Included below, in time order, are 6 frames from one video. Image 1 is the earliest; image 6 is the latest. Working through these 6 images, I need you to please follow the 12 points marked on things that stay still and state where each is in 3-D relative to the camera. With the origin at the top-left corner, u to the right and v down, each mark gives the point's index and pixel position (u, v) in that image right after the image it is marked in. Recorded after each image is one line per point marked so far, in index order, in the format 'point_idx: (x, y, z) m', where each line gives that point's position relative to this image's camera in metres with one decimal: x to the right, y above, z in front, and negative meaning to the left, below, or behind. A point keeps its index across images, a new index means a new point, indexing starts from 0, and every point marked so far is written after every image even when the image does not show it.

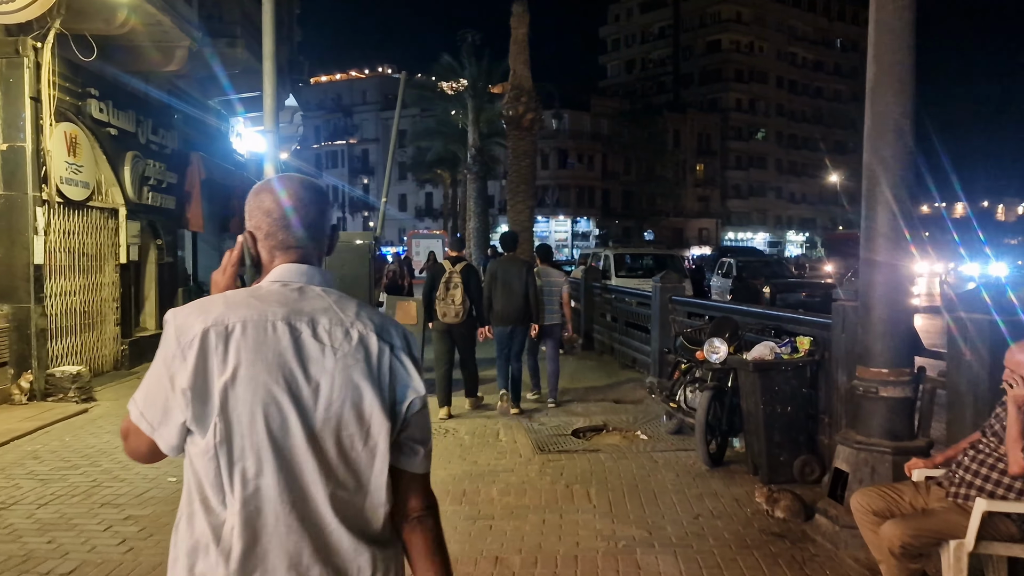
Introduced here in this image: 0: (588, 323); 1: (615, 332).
0: (+1.2, -0.5, +13.3) m
1: (+1.5, -0.6, +11.8) m
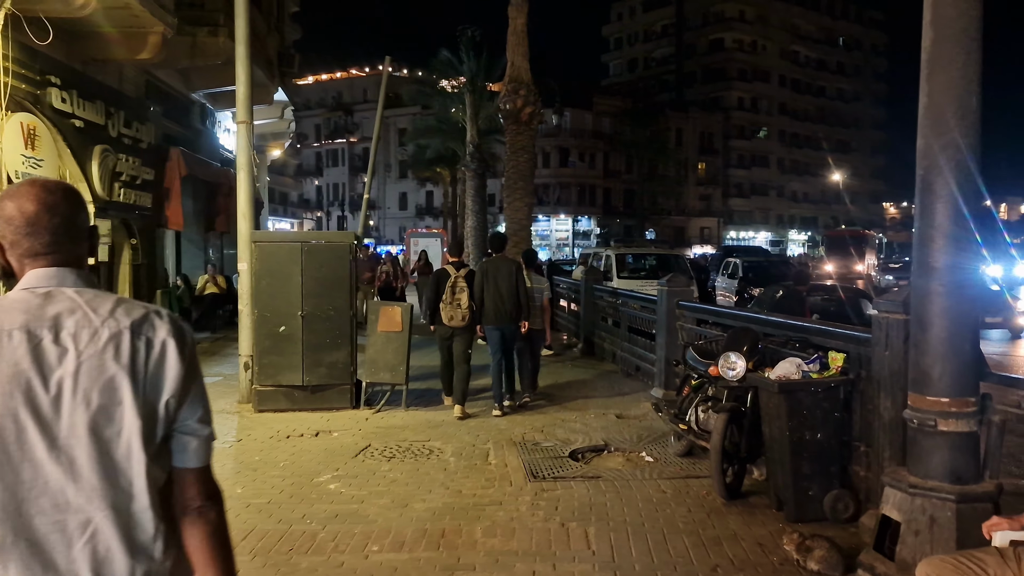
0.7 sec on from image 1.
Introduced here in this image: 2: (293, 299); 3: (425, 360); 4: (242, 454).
0: (+1.2, -0.6, +12.6) m
1: (+1.4, -0.7, +11.1) m
2: (-2.1, -0.1, +7.9) m
3: (-1.2, -1.0, +11.0) m
4: (-2.1, -1.3, +6.4) m
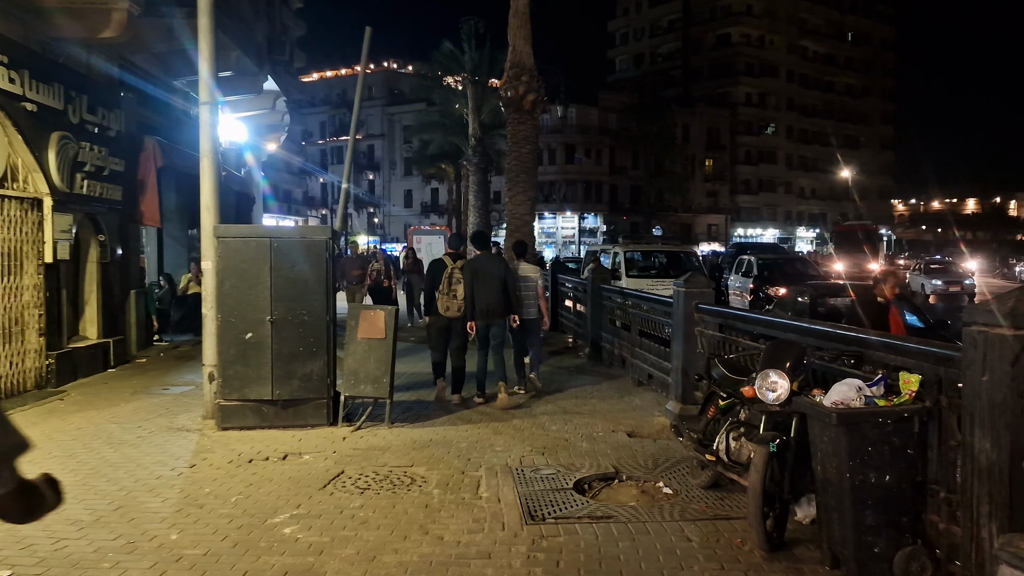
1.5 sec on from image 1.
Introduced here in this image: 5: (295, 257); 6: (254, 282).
0: (+1.2, -0.6, +11.7) m
1: (+1.4, -0.7, +10.1) m
2: (-2.1, -0.1, +7.0) m
3: (-1.2, -1.0, +10.1) m
4: (-2.1, -1.3, +5.5) m
5: (-1.8, +0.3, +7.0) m
6: (-2.2, +0.1, +7.0) m
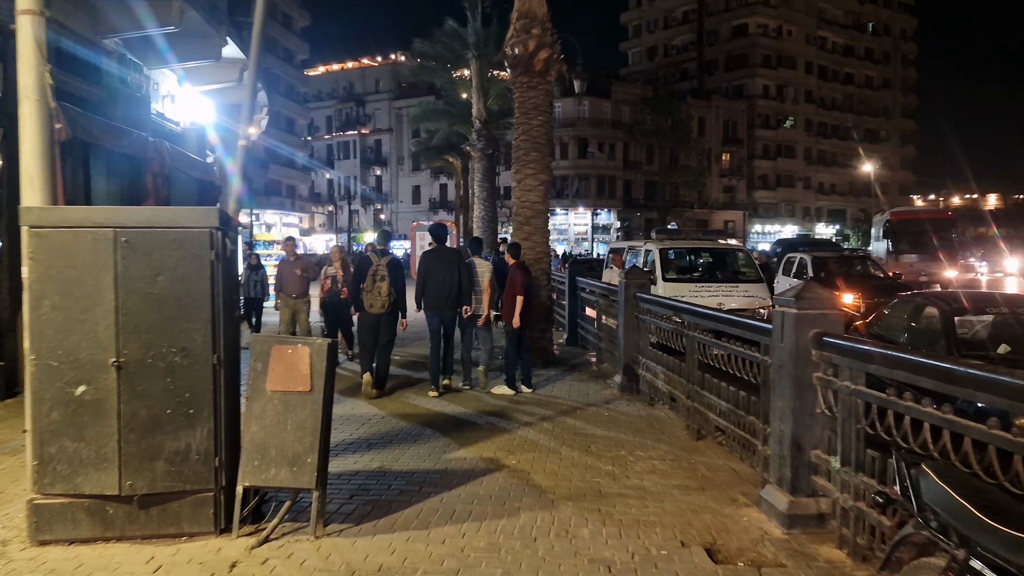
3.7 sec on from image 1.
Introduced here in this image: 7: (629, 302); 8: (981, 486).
0: (+1.3, -0.7, +8.9) m
1: (+1.5, -0.8, +7.3) m
2: (-2.1, -0.2, +4.2) m
3: (-1.1, -1.1, +7.3) m
4: (-2.1, -1.4, +2.7) m
5: (-1.8, +0.1, +4.3) m
6: (-2.2, -0.1, +4.2) m
7: (+1.2, -0.1, +8.8) m
8: (+1.4, -0.5, +2.4) m
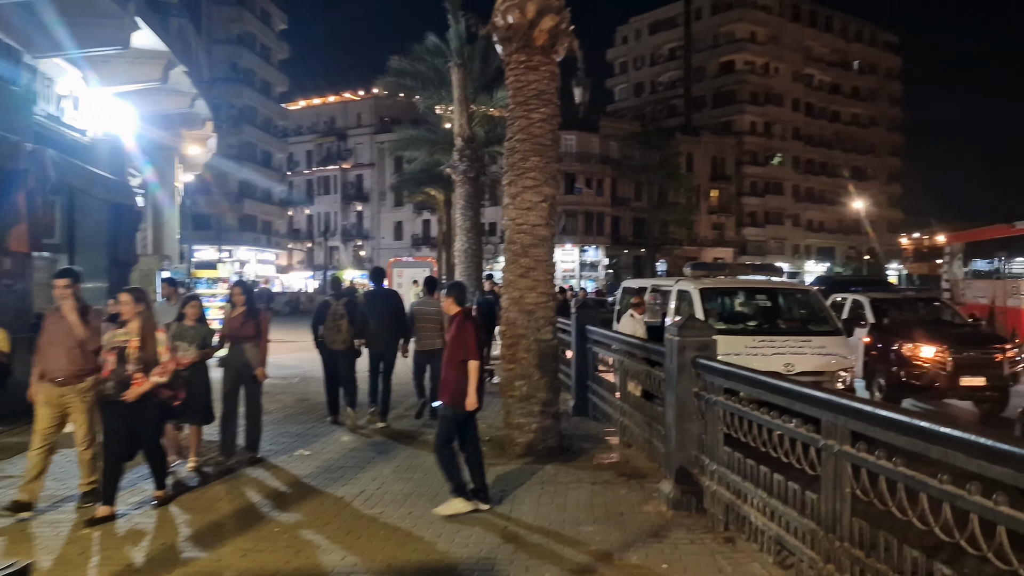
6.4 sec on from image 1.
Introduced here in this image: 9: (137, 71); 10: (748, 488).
0: (+1.2, -1.1, +5.8) m
1: (+1.5, -1.1, +4.2) m
2: (-2.1, -0.5, +1.1) m
3: (-1.1, -1.5, +4.2) m
4: (-2.0, -1.6, -0.4) m
5: (-1.8, -0.1, +1.2) m
6: (-2.1, -0.3, +1.1) m
7: (+1.2, -0.6, +5.8) m
8: (+1.5, -0.7, -0.6) m
9: (-5.5, +3.2, +12.0) m
10: (+1.4, -1.2, +4.9) m
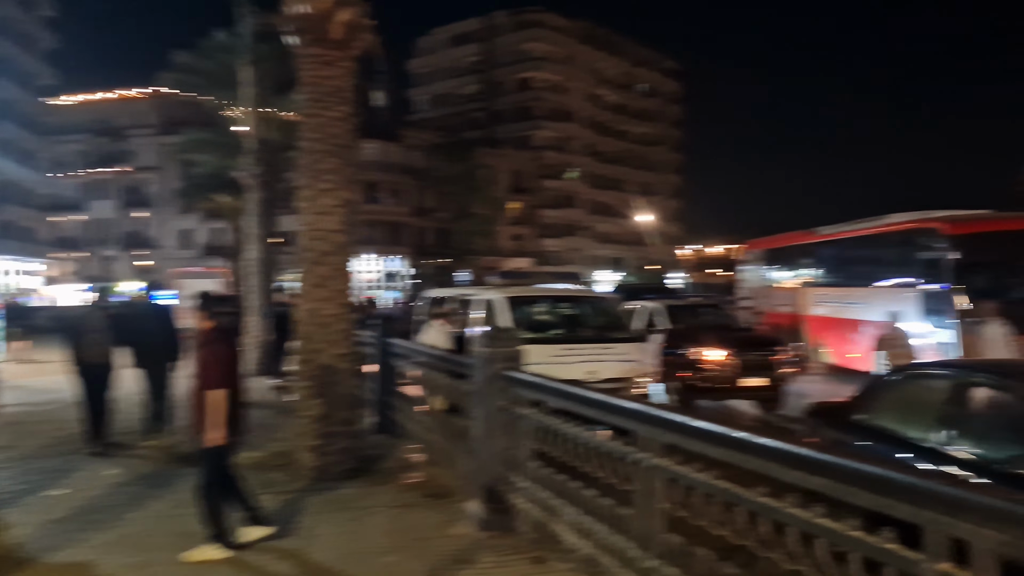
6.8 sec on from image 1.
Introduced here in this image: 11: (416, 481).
0: (-0.1, -1.2, +5.5) m
1: (+0.5, -1.2, +4.1) m
2: (-2.2, -0.5, +0.2) m
3: (-2.0, -1.5, +3.4) m
4: (-1.8, -1.6, -1.3) m
5: (-2.0, -0.1, +0.3) m
6: (-2.3, -0.3, +0.2) m
7: (-0.1, -0.6, +5.5) m
8: (+1.6, -0.7, -0.7) m
9: (-8.1, +3.0, +10.0) m
10: (+0.3, -1.2, +4.7) m
11: (-0.8, -1.7, +7.3) m
